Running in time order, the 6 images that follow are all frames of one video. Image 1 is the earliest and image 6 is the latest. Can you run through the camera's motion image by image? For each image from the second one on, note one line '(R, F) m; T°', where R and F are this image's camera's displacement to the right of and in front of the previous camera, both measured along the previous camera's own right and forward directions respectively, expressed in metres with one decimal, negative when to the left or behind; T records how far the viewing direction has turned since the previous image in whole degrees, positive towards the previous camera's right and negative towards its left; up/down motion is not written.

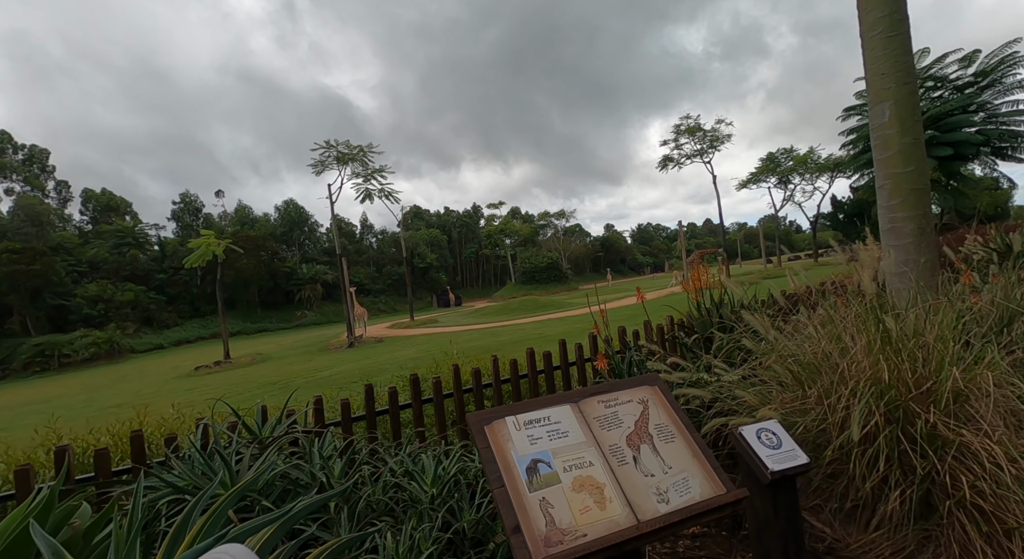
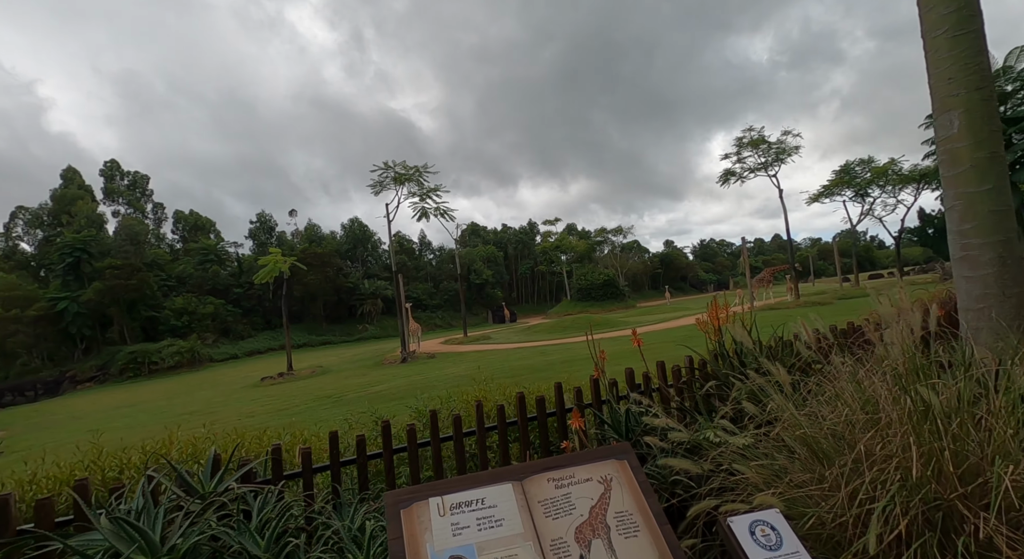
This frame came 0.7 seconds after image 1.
(+0.4, +0.4) m; -6°
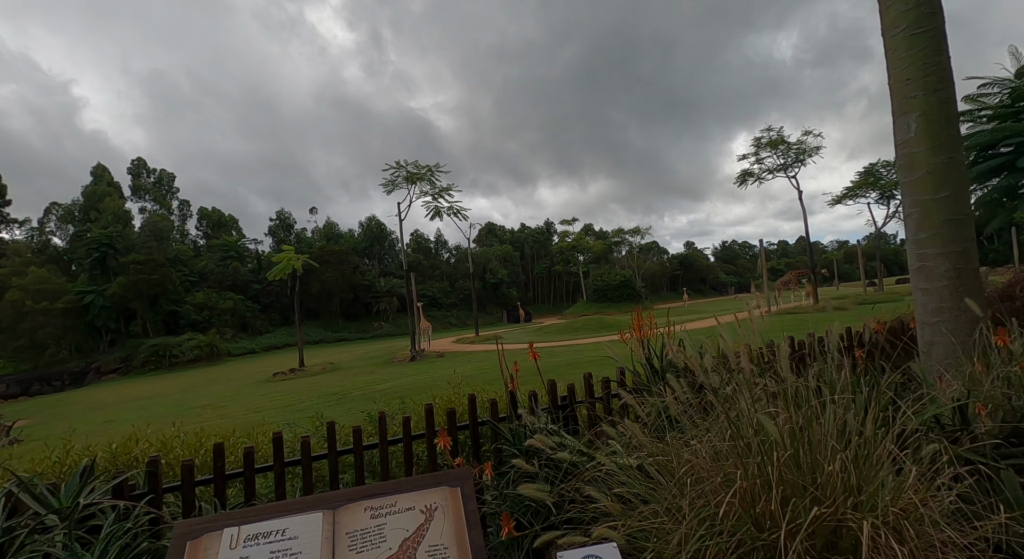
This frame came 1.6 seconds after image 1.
(+0.6, +0.1) m; -2°
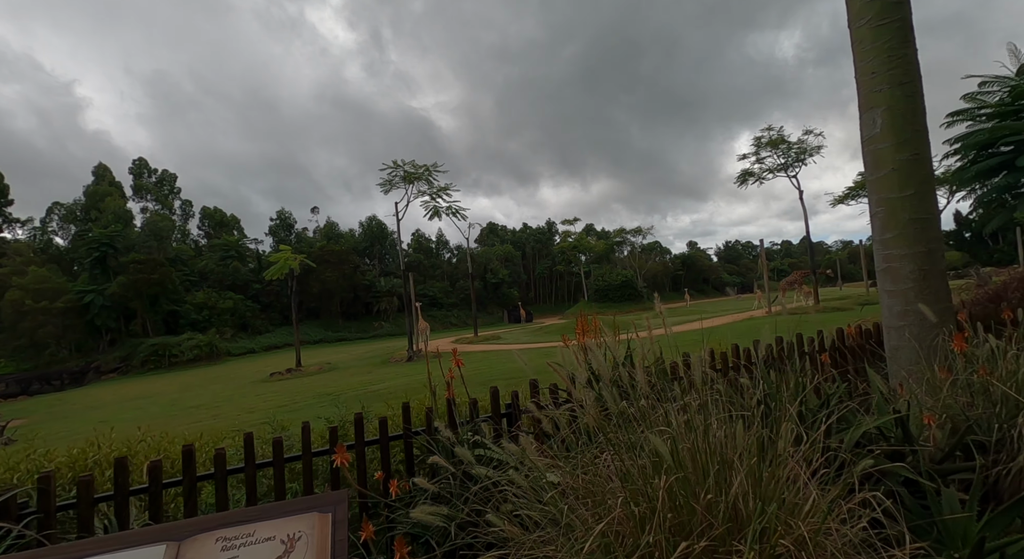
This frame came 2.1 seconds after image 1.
(+0.3, +0.1) m; 0°
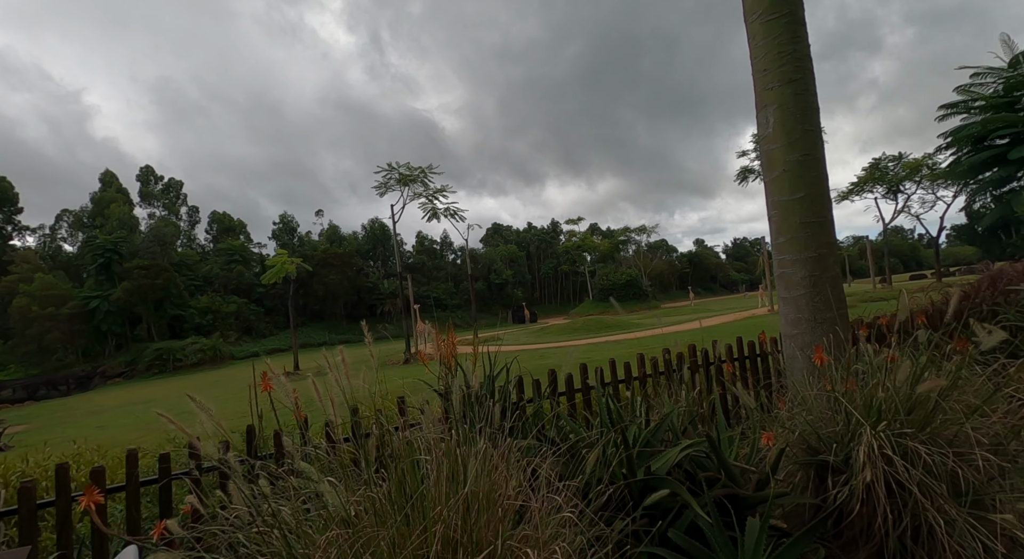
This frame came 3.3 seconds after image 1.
(+0.8, +0.1) m; -1°
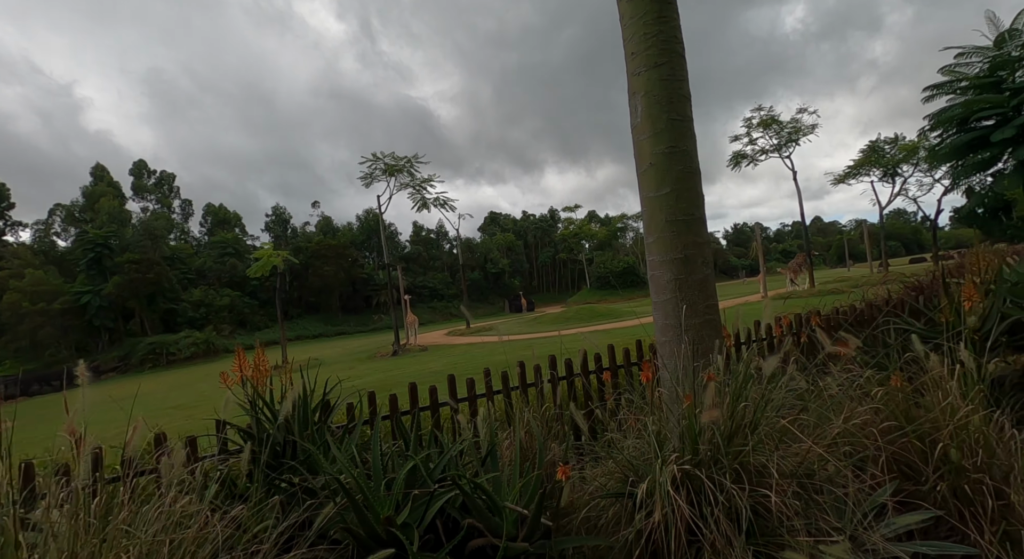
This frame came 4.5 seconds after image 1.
(+0.8, +0.3) m; 0°
